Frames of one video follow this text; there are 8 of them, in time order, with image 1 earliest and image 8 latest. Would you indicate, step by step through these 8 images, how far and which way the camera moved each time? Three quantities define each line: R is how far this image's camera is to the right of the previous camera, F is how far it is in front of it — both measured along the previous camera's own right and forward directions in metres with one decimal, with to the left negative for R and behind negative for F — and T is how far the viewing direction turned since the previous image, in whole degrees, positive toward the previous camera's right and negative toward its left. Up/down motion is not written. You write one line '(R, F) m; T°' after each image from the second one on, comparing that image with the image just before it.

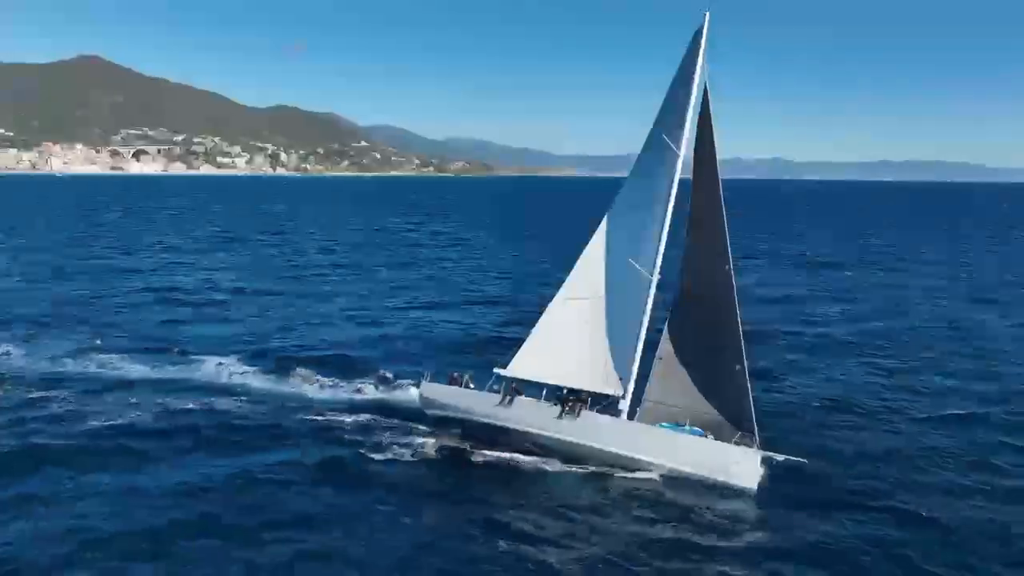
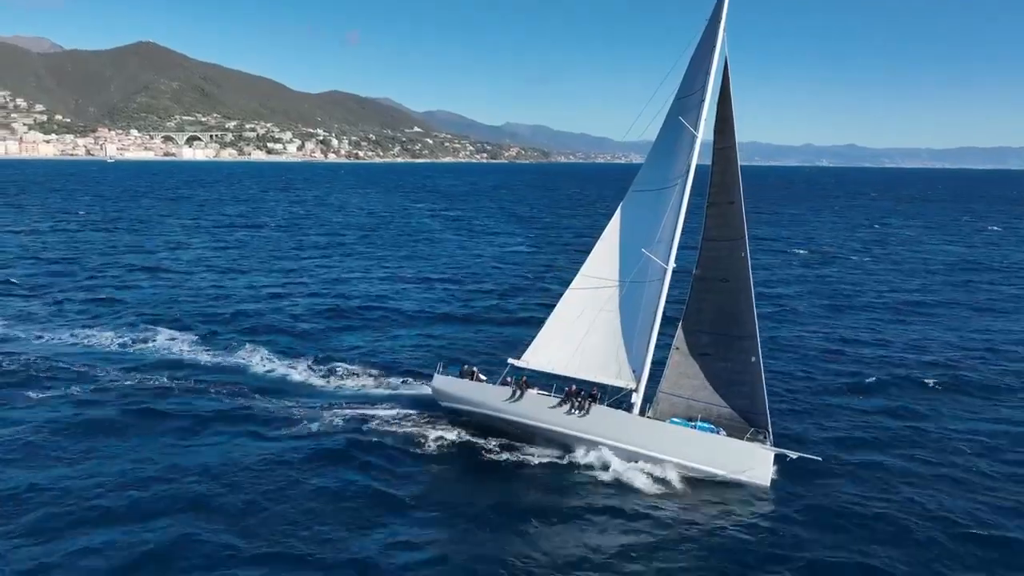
(+3.2, -0.4) m; -6°
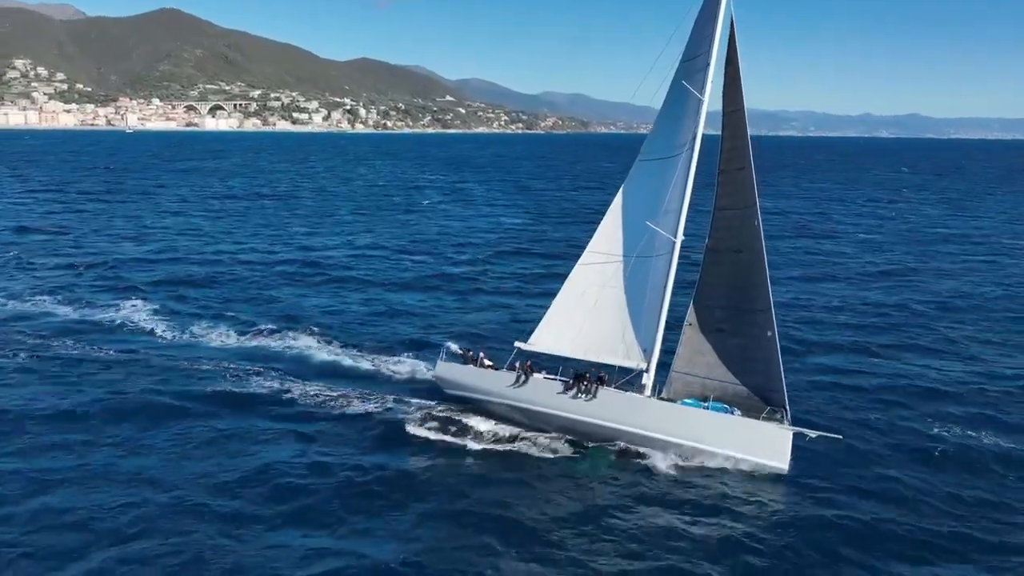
(+2.2, +1.3) m; -4°
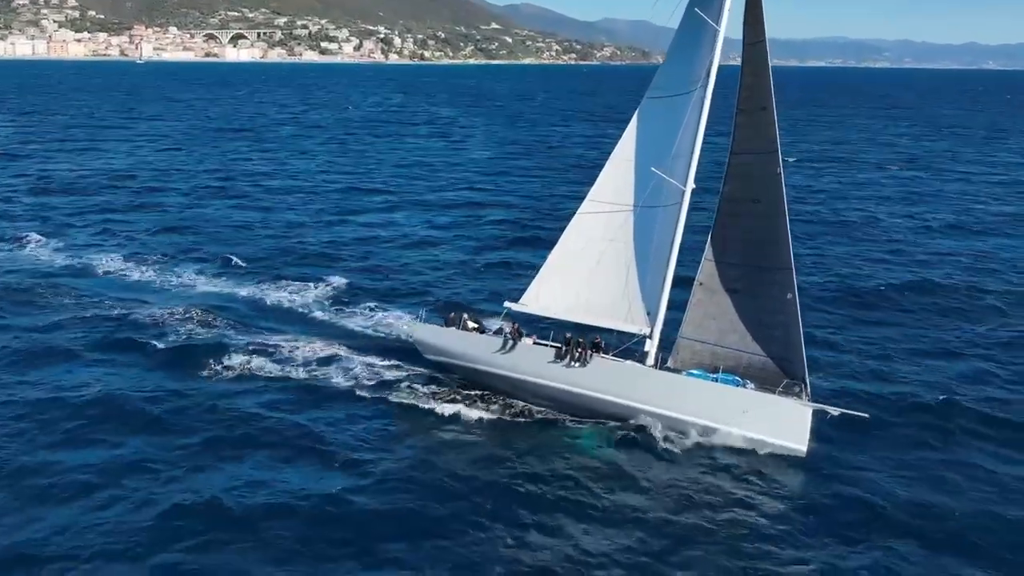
(+3.2, +3.6) m; -6°
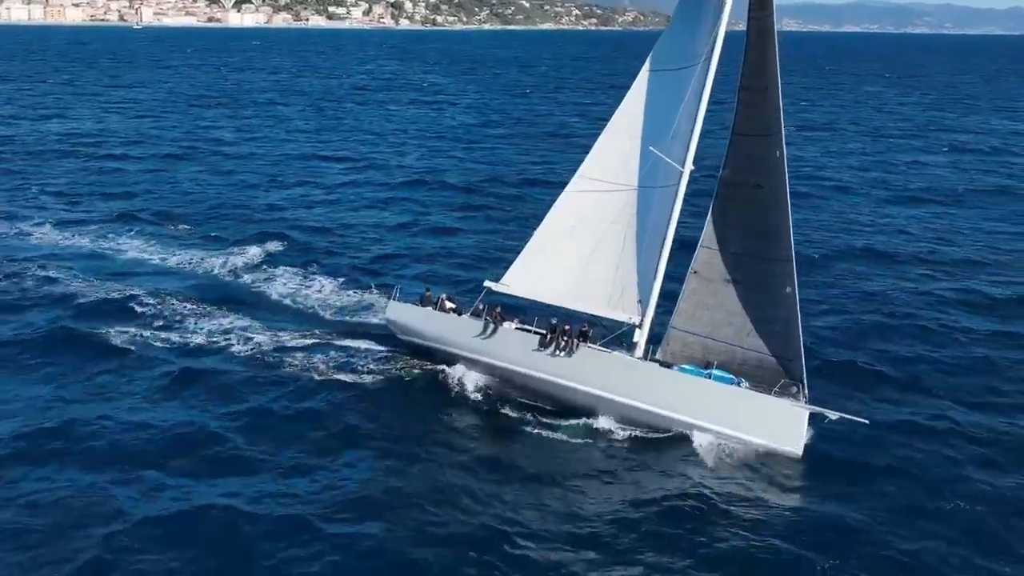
(+1.4, +1.6) m; -3°
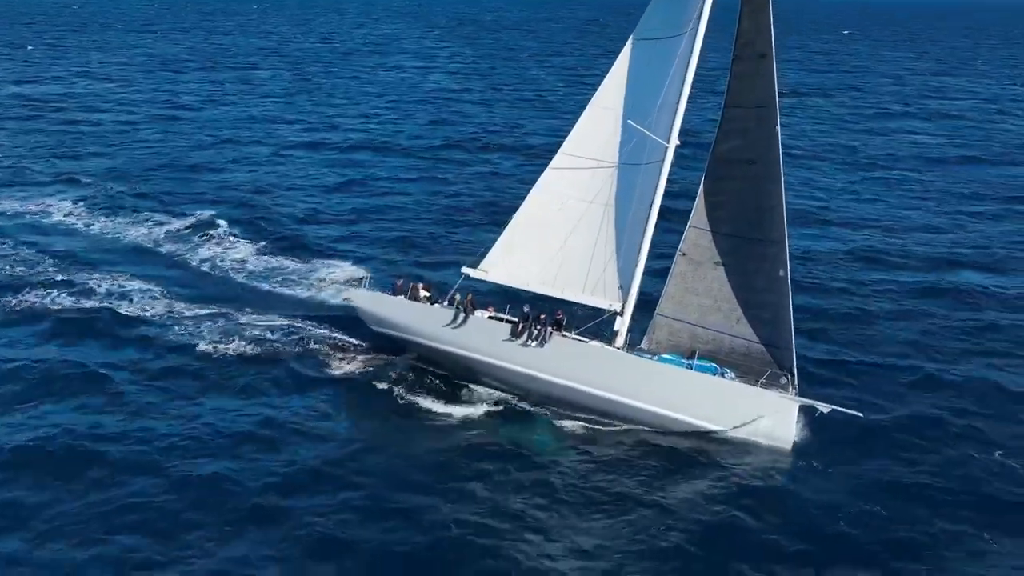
(+1.2, +1.4) m; -2°
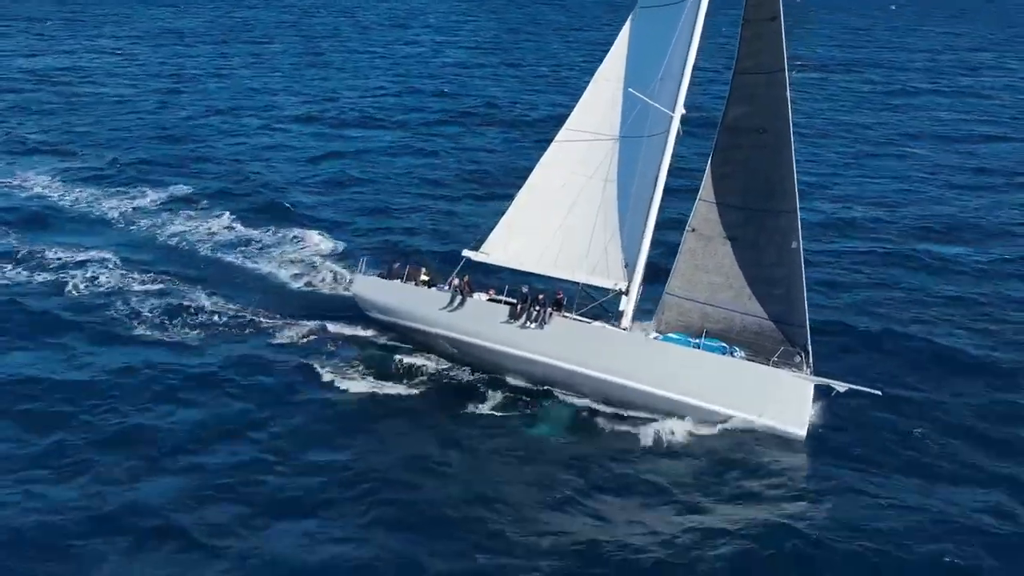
(+0.9, +0.7) m; -3°
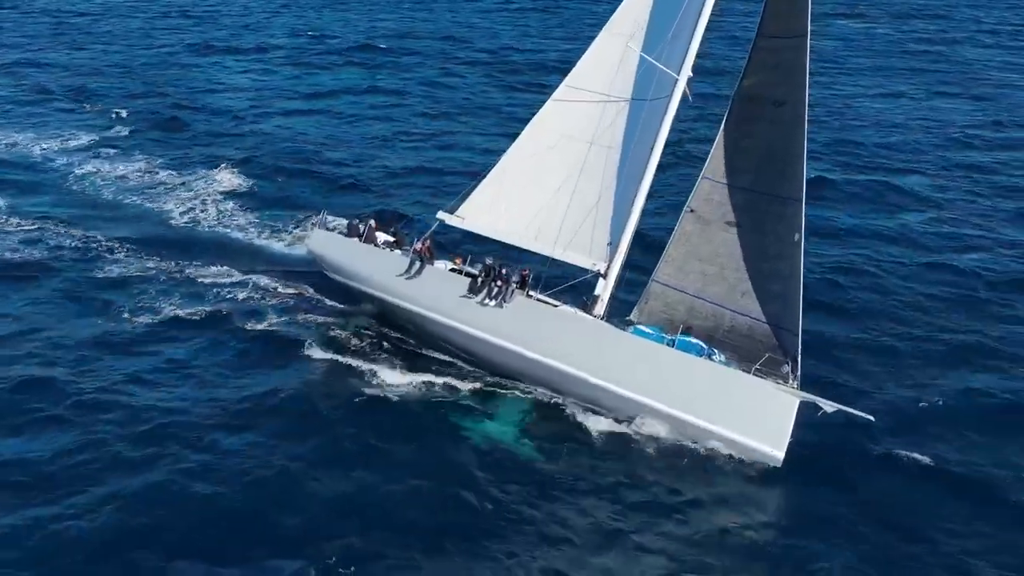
(+2.0, +1.6) m; -6°
